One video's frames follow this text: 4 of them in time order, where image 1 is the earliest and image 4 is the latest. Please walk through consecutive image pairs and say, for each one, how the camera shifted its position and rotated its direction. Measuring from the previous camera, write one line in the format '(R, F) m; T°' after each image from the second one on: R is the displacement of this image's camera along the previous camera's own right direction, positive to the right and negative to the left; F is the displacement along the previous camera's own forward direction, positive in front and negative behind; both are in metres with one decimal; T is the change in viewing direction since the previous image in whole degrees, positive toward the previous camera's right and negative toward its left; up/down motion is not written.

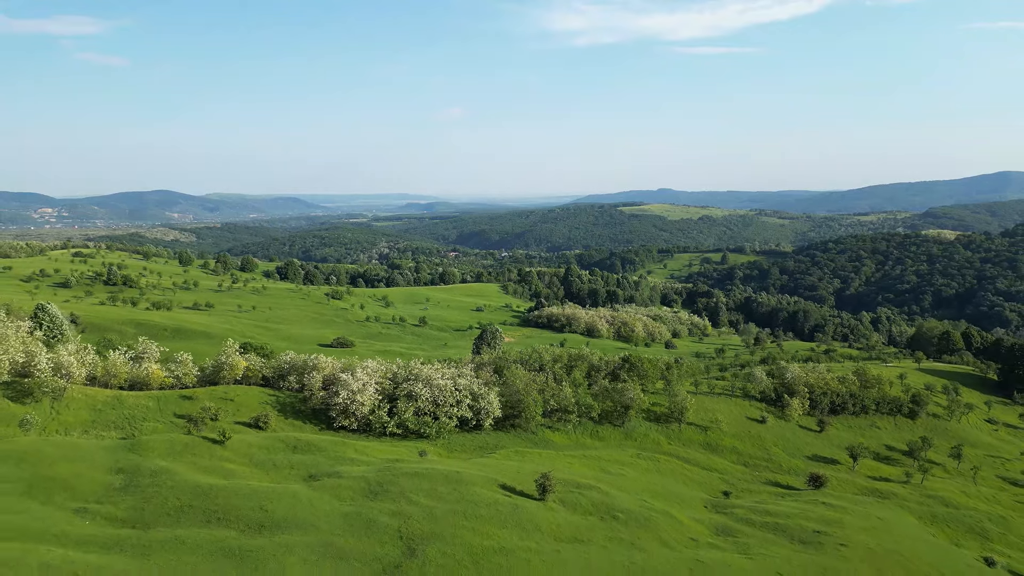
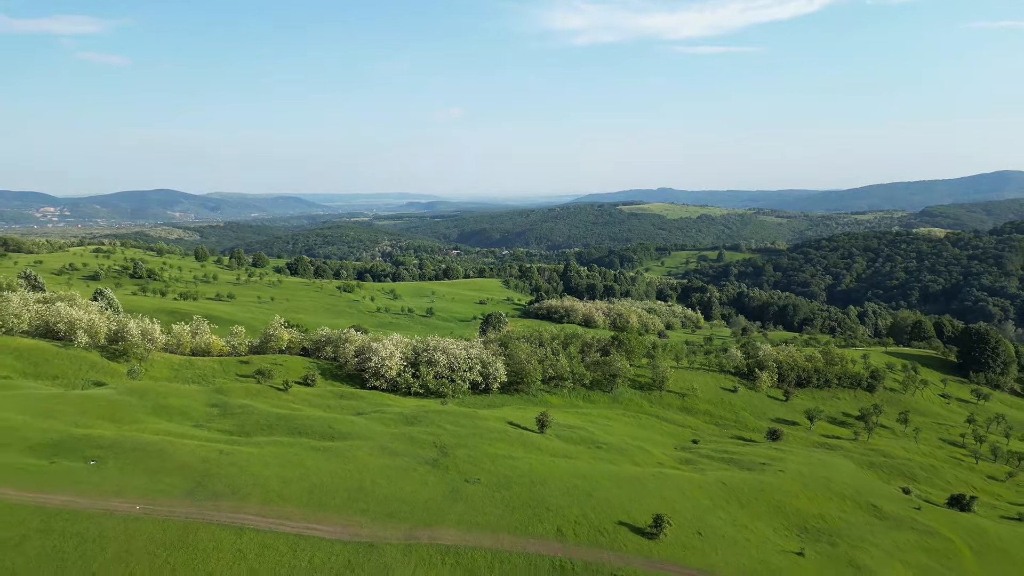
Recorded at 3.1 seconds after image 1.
(-0.4, -9.1) m; 0°
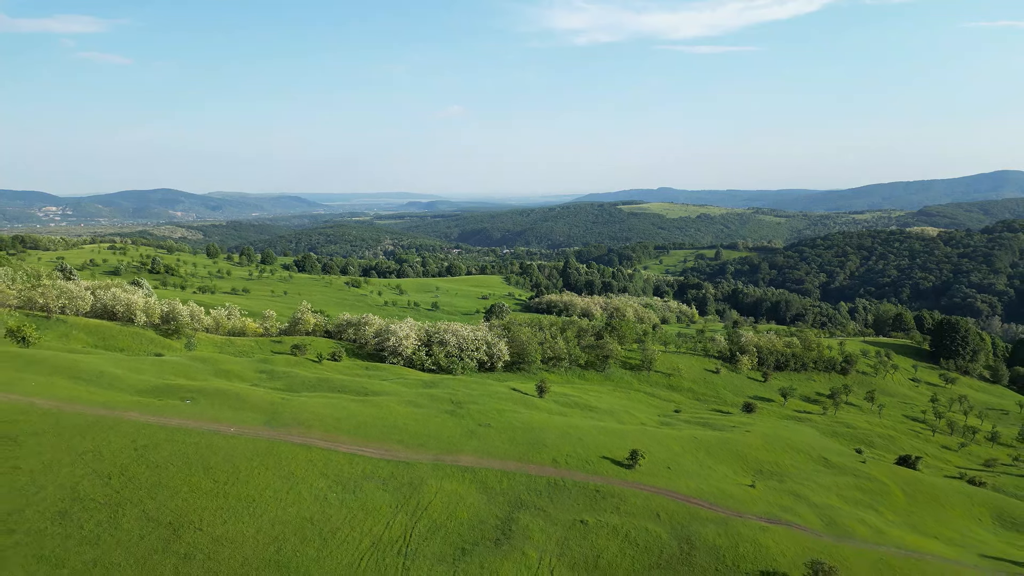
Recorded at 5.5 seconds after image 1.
(-0.3, -7.2) m; 0°
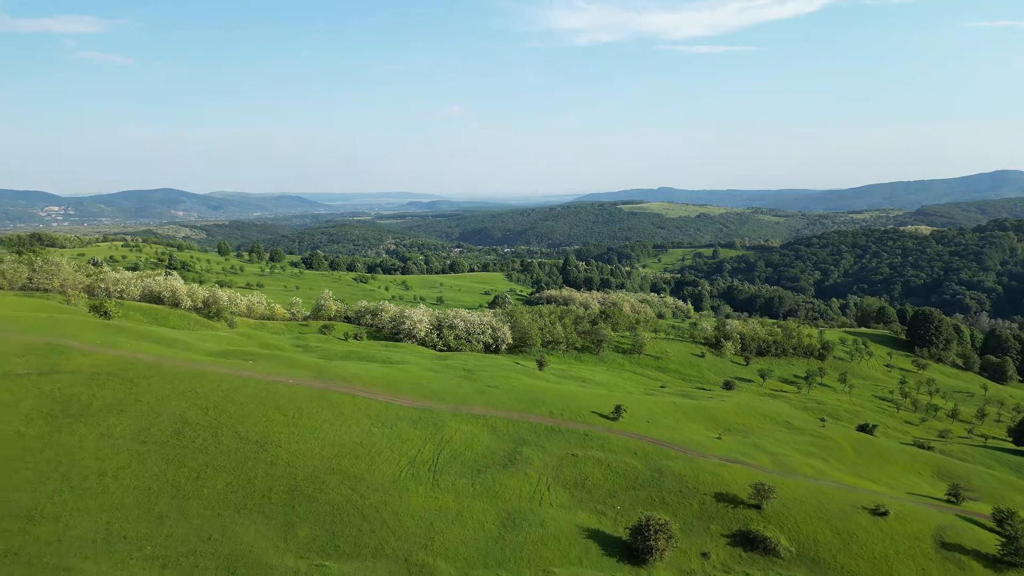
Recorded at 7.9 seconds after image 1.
(-0.3, -7.2) m; 0°
